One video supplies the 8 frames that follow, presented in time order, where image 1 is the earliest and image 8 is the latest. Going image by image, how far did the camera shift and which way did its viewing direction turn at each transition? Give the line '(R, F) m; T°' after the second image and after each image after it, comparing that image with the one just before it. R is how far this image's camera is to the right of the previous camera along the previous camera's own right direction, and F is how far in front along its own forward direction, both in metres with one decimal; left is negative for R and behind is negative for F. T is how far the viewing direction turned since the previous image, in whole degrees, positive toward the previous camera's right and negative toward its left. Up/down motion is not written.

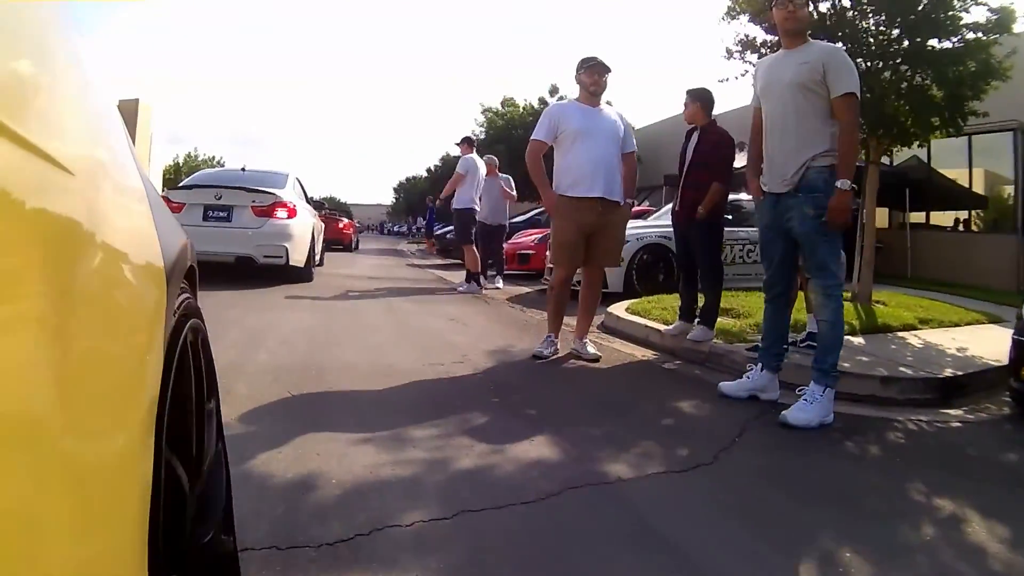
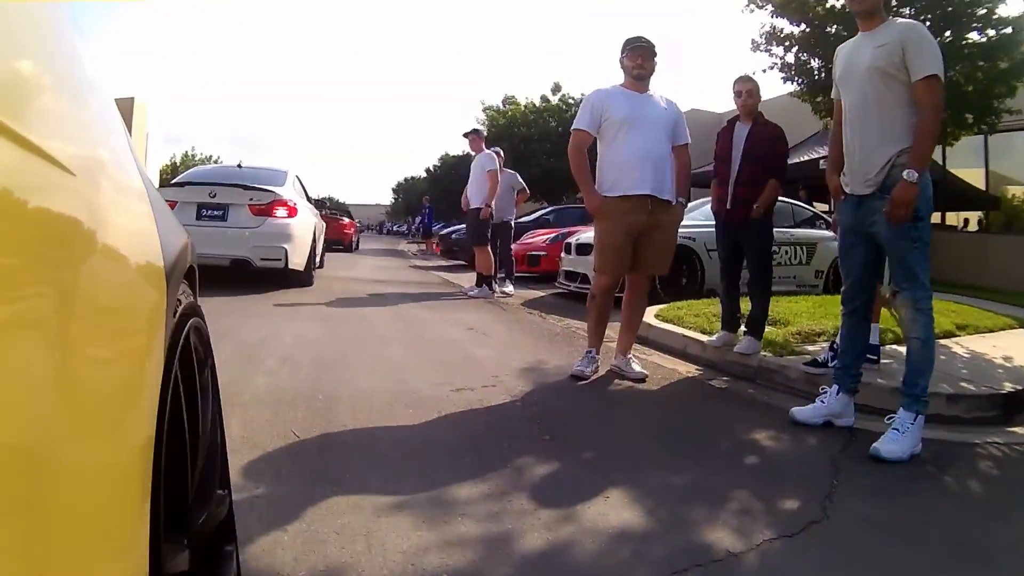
(-0.2, +0.7) m; 0°
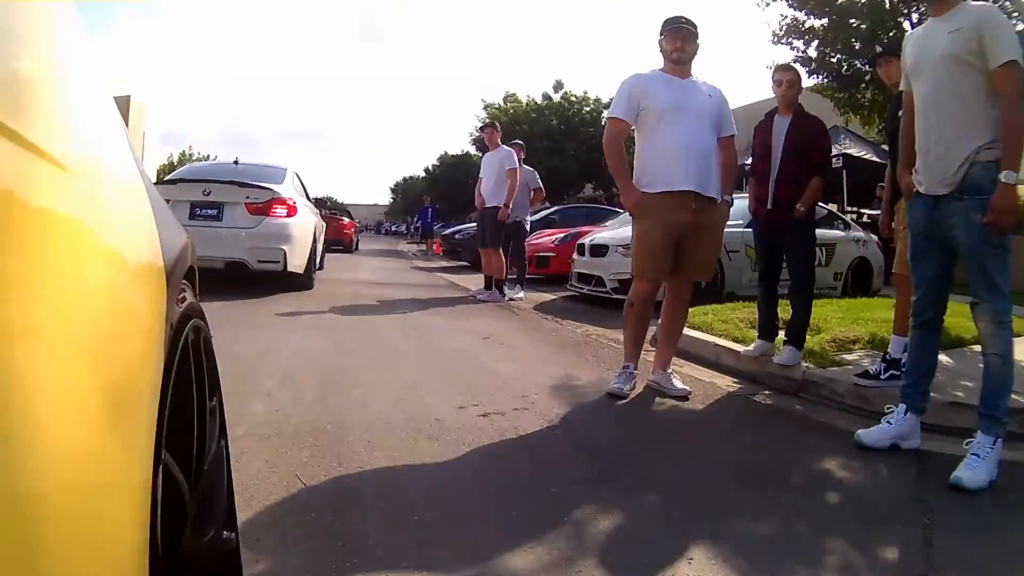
(-0.2, +0.5) m; 0°
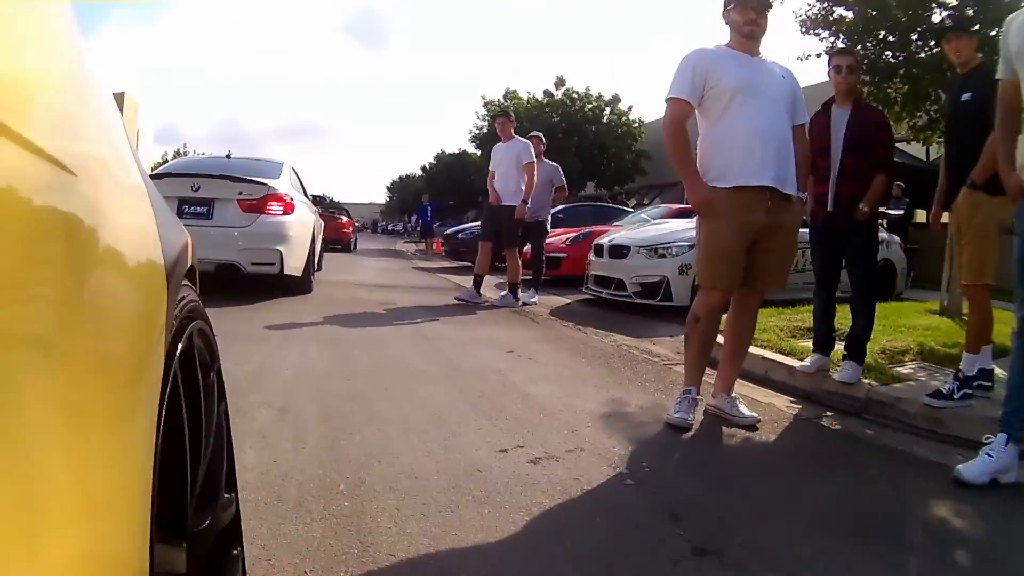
(-0.2, +0.7) m; 0°
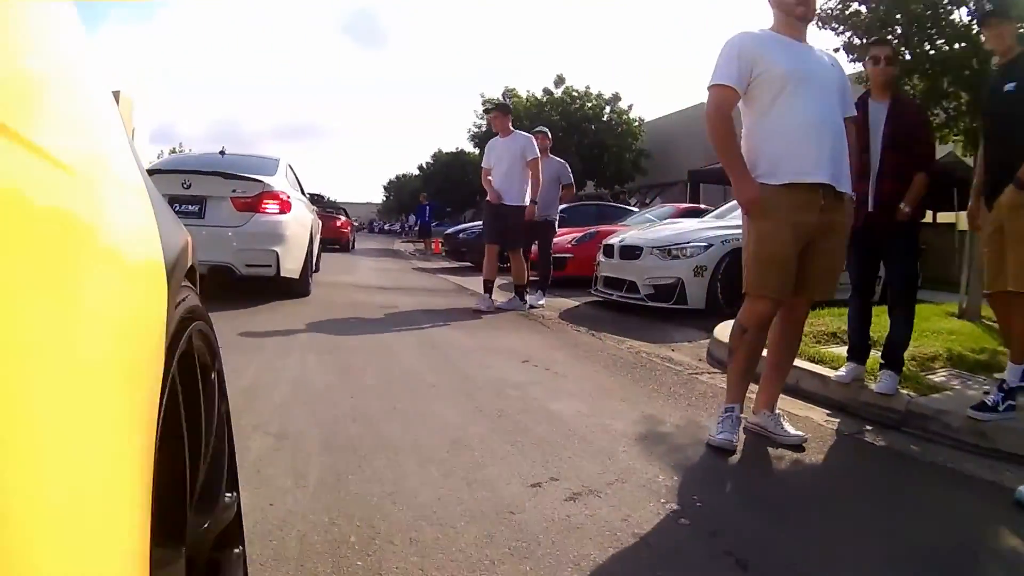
(-0.1, +0.4) m; 0°
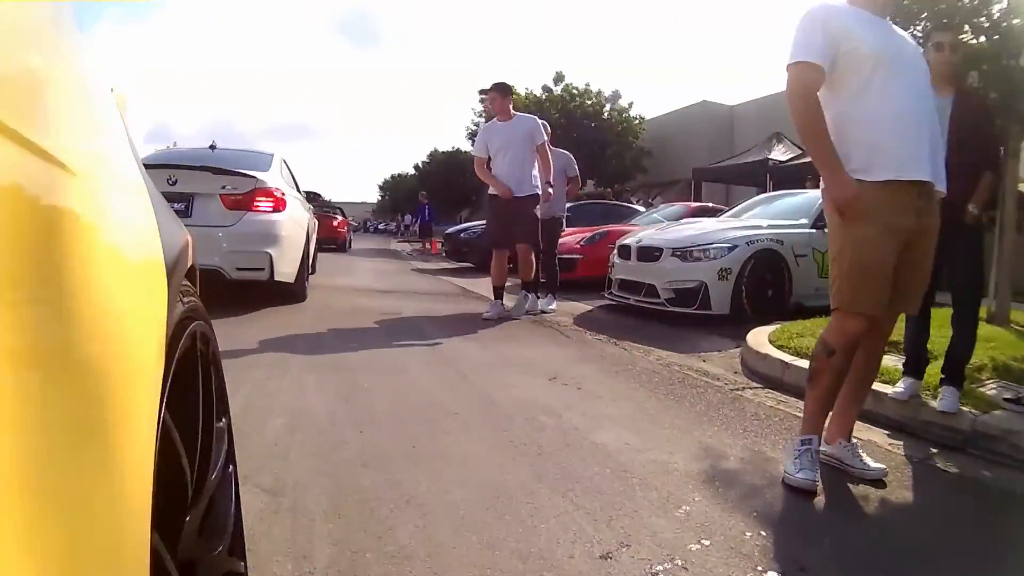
(-0.2, +0.5) m; 0°
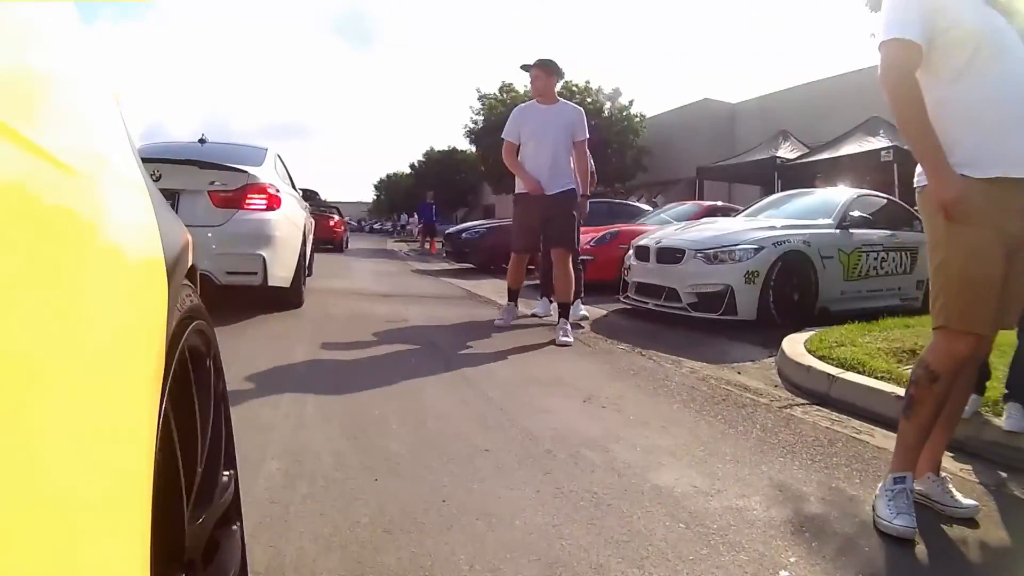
(-0.1, +0.5) m; 0°
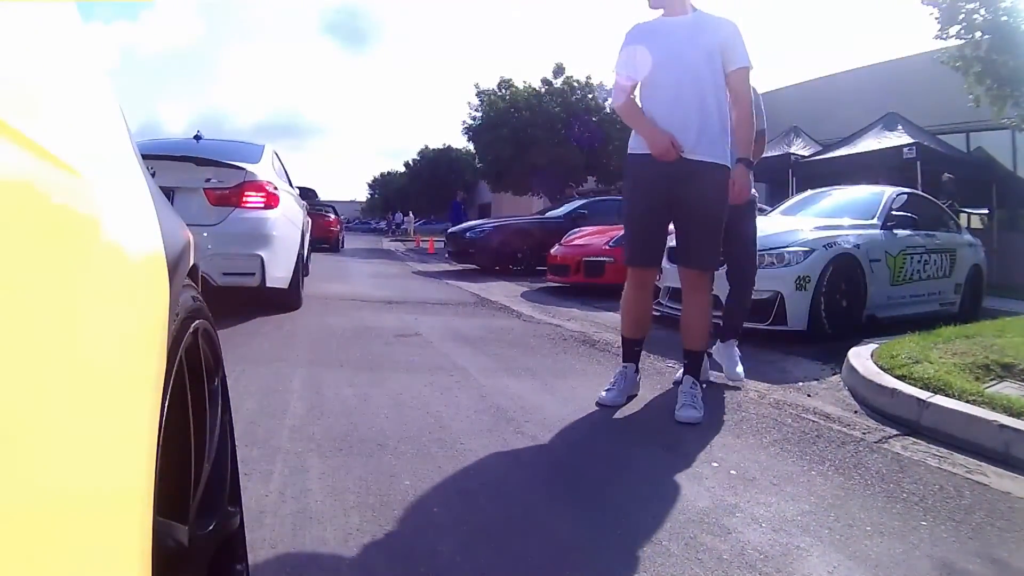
(-0.2, +0.7) m; +1°
